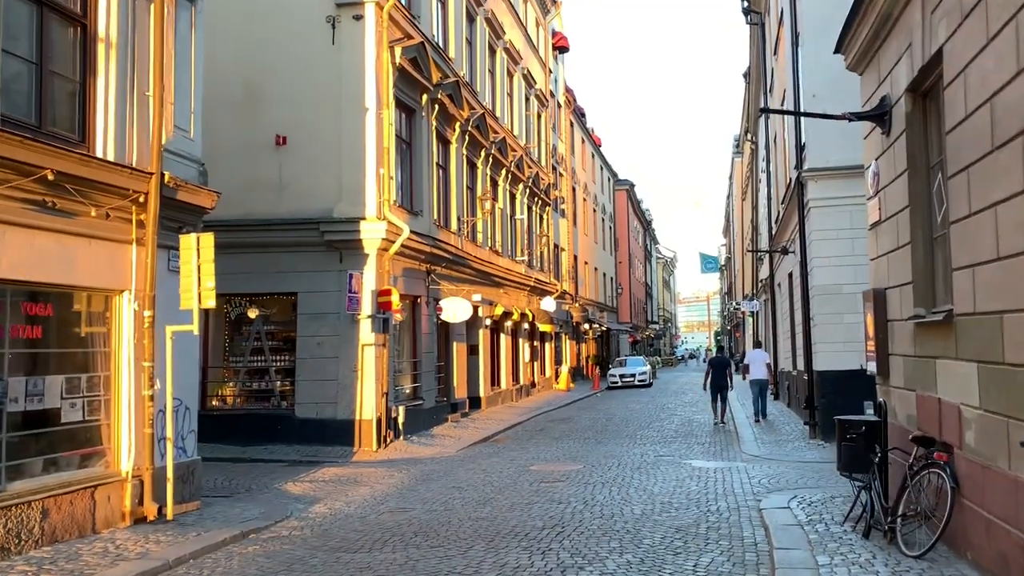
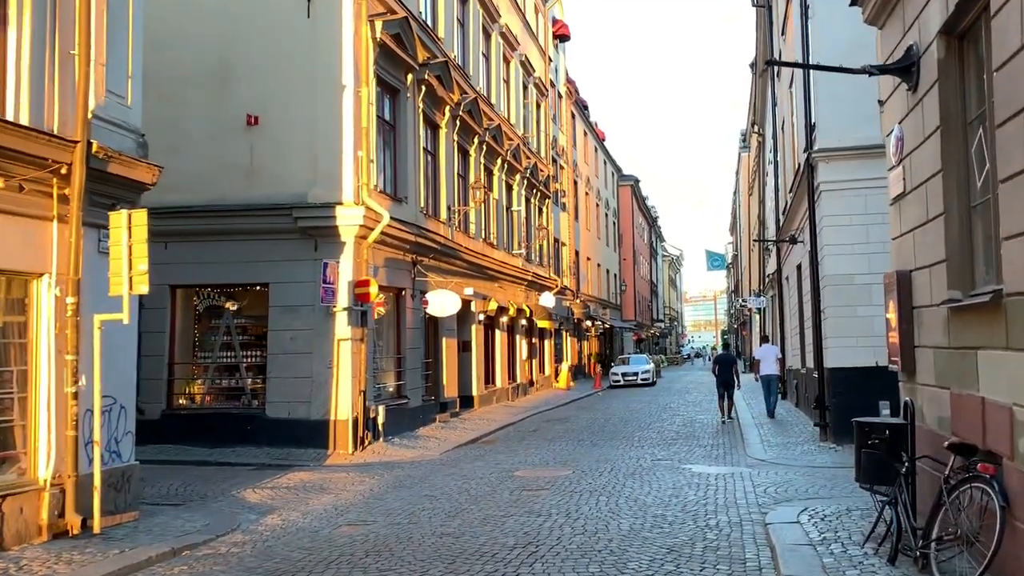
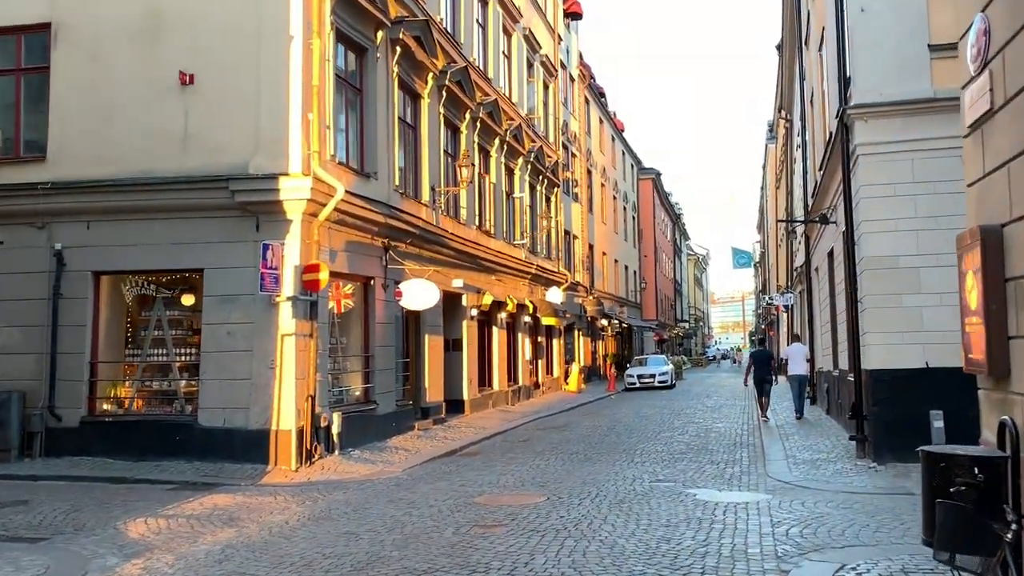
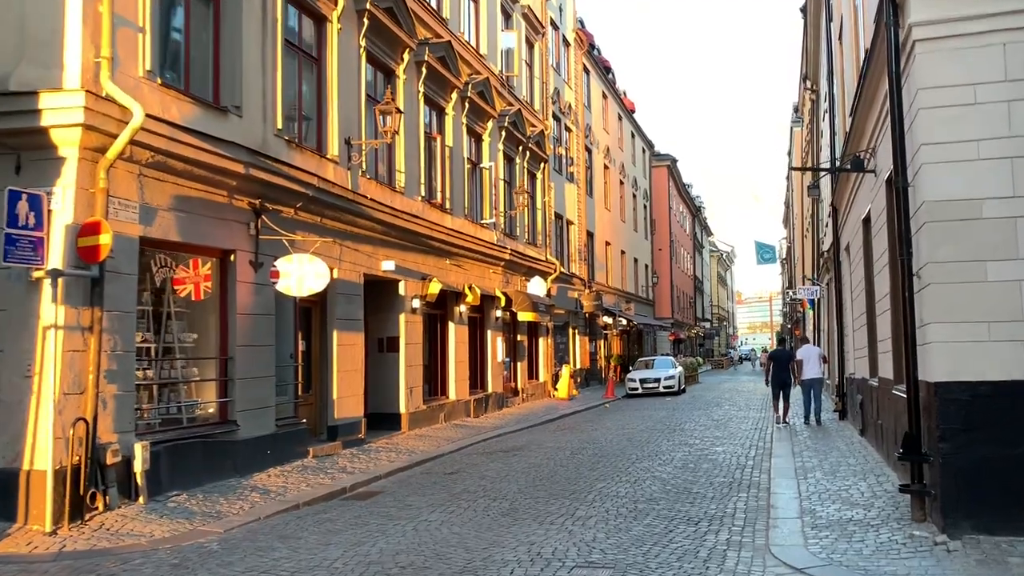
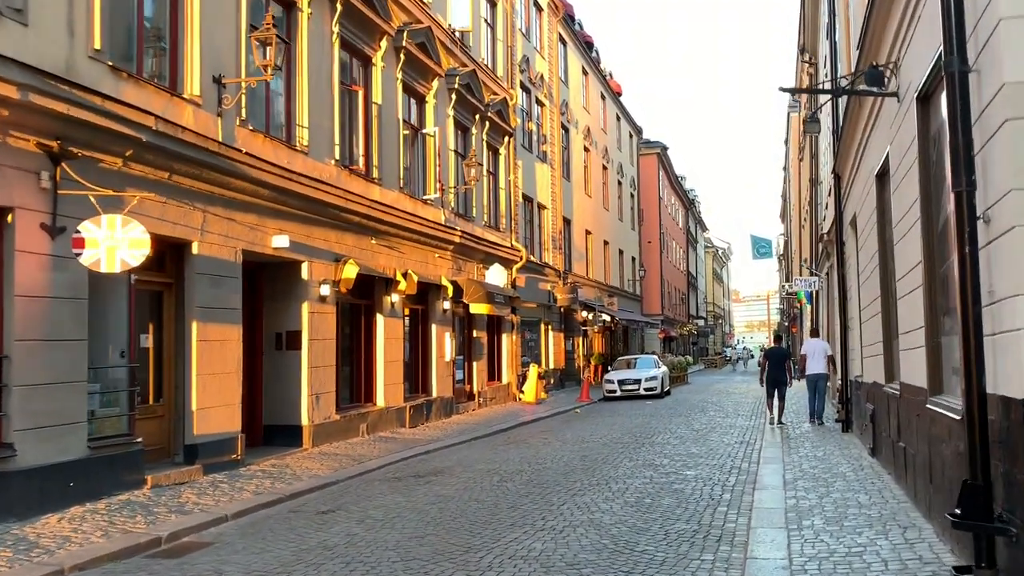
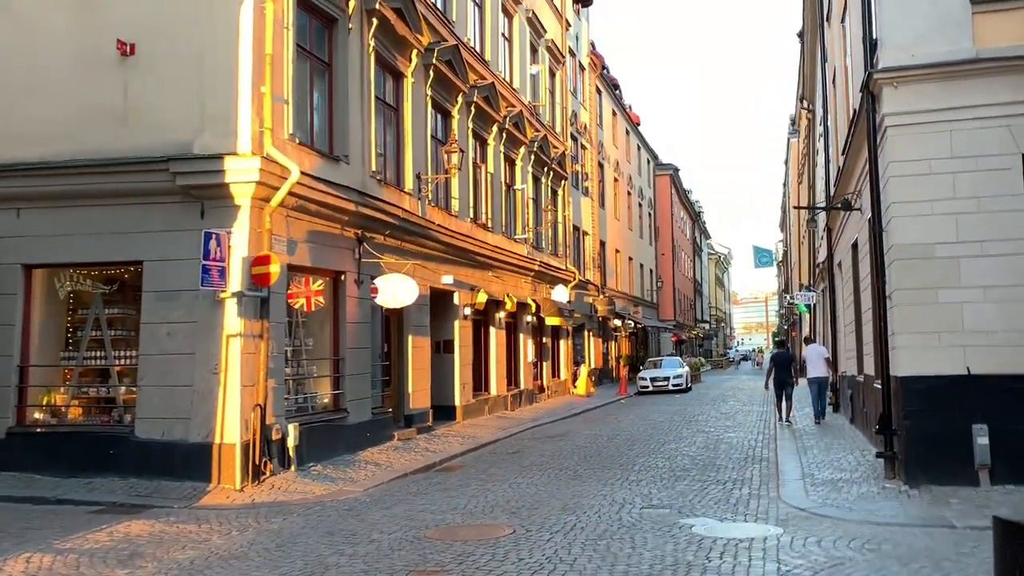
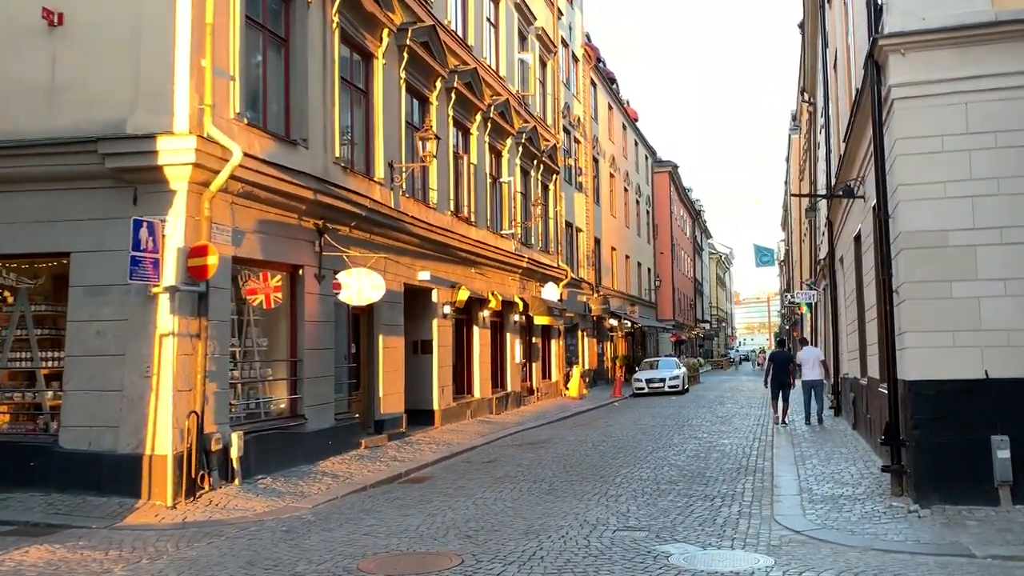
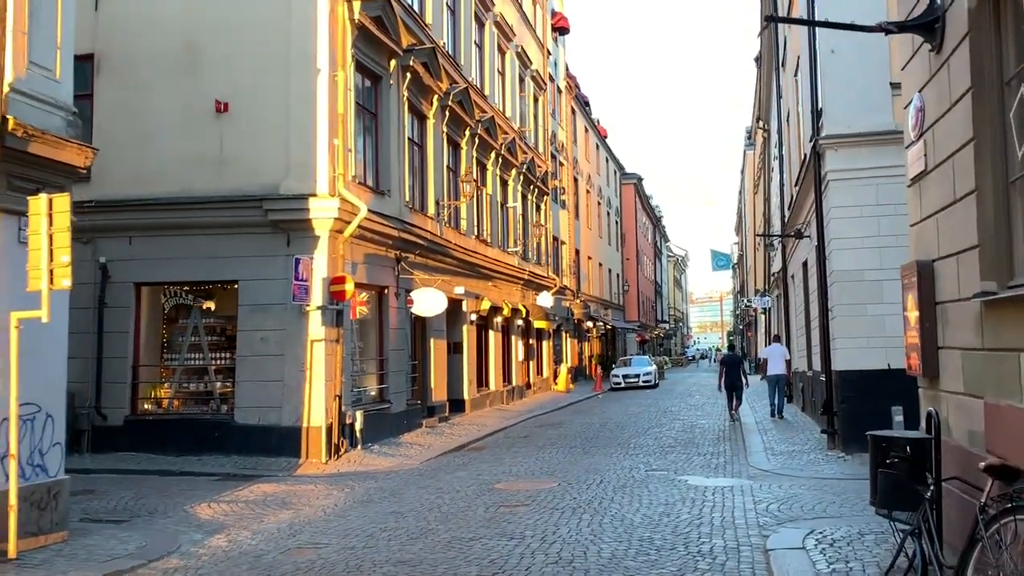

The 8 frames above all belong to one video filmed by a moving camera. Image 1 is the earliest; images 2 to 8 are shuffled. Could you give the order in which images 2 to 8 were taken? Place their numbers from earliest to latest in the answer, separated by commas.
2, 8, 3, 6, 7, 4, 5
